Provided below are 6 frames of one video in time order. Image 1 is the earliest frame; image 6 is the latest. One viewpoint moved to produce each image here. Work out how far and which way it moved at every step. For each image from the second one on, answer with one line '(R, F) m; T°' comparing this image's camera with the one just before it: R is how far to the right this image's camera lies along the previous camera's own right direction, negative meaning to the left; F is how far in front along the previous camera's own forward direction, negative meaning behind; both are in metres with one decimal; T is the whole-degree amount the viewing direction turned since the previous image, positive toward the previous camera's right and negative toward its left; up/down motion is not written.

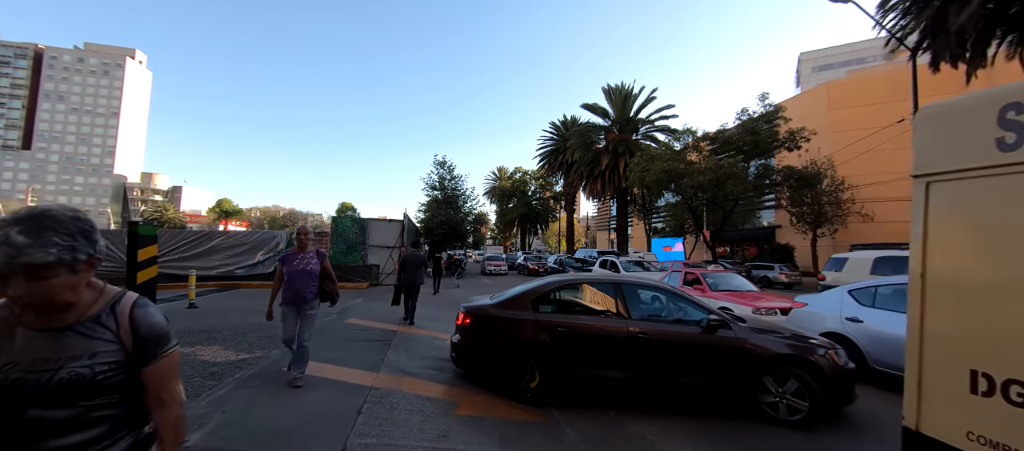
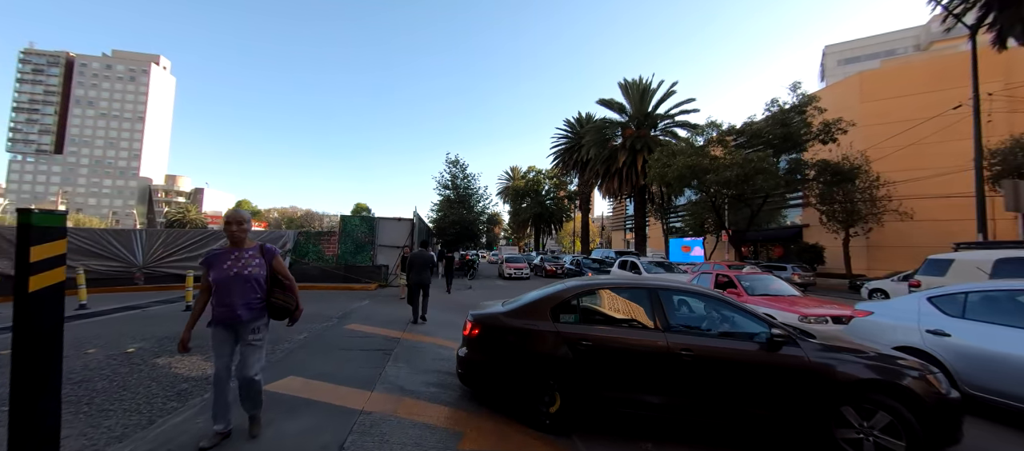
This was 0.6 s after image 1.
(-0.1, +0.8) m; -2°
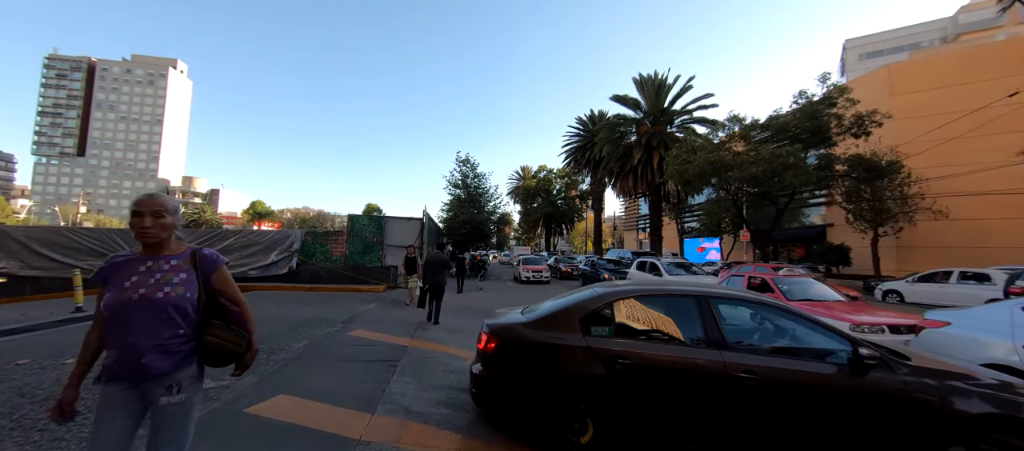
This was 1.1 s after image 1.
(-0.2, +0.6) m; -2°
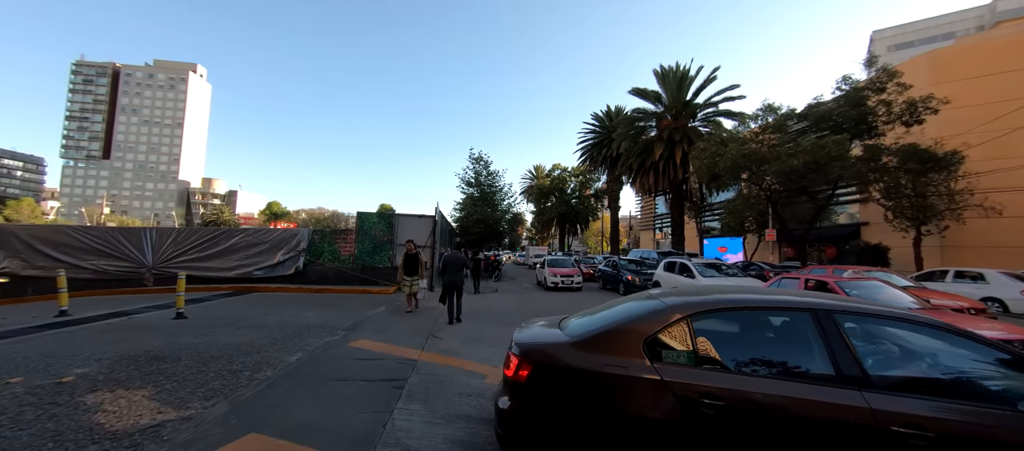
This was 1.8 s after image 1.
(-0.3, +0.9) m; -2°
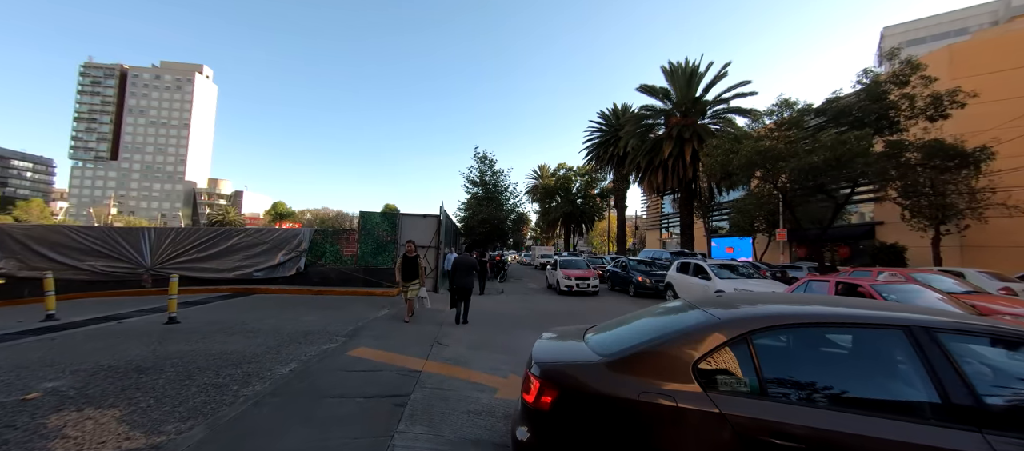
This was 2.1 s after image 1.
(-0.1, +0.5) m; -1°
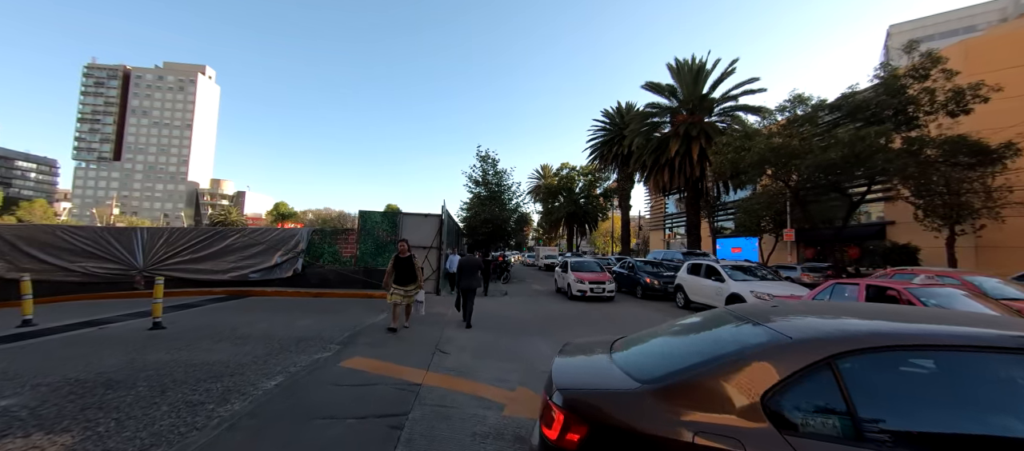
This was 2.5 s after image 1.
(-0.1, +0.5) m; 0°
